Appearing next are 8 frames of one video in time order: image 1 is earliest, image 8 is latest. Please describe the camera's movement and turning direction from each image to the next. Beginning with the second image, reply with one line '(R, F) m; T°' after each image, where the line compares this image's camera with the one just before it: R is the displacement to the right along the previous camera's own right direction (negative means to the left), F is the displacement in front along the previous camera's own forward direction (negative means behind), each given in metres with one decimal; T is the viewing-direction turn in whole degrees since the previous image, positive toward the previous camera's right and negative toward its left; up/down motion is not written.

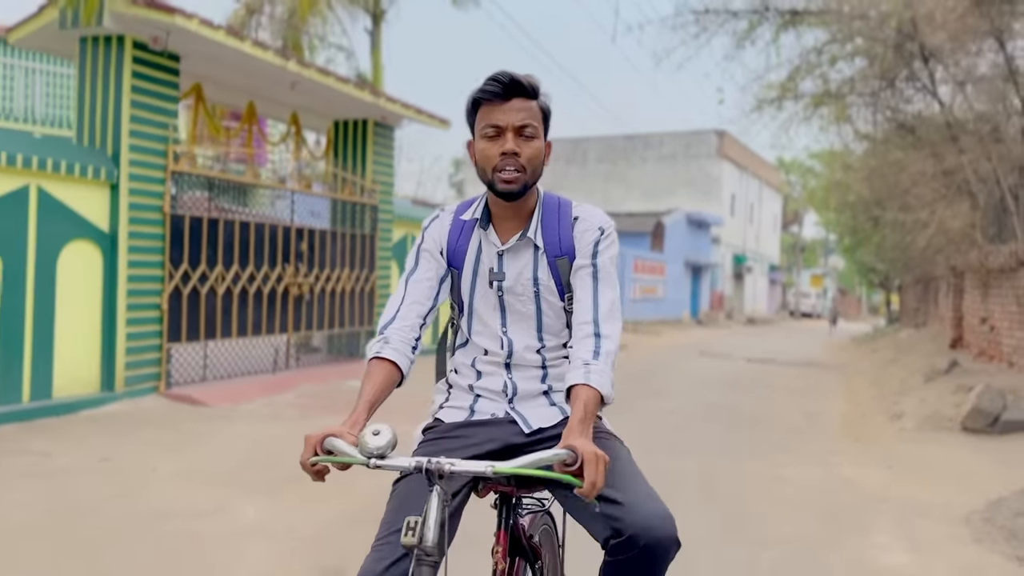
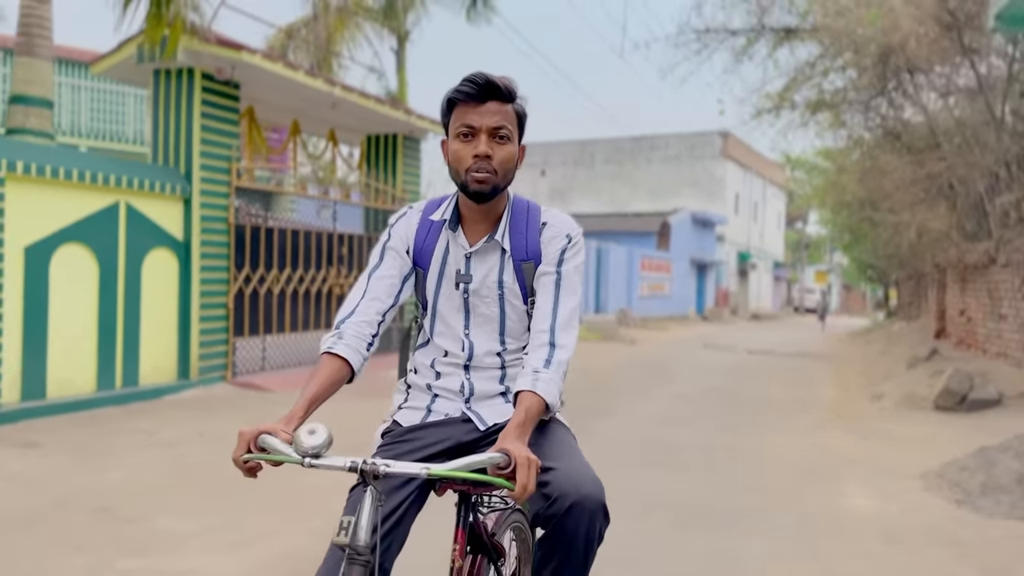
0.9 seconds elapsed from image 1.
(-0.2, -1.1) m; 0°
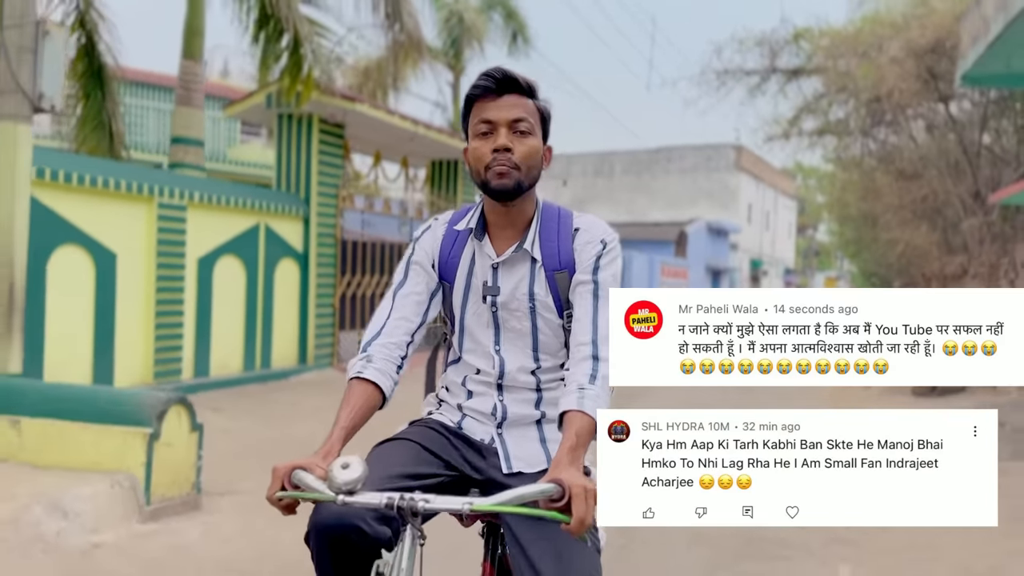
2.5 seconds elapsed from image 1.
(-0.6, -2.2) m; -1°
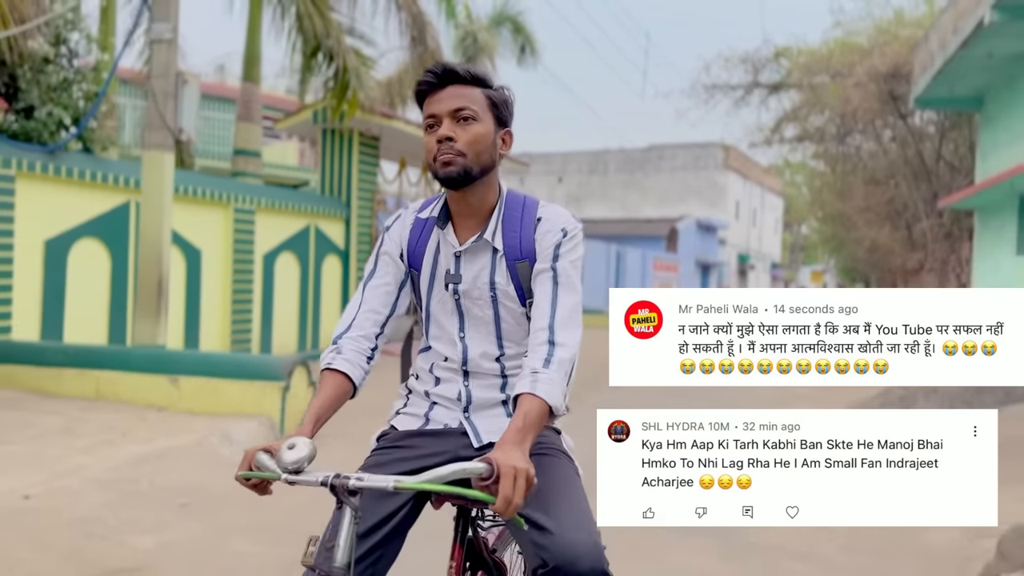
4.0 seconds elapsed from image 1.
(-0.4, -1.7) m; +1°
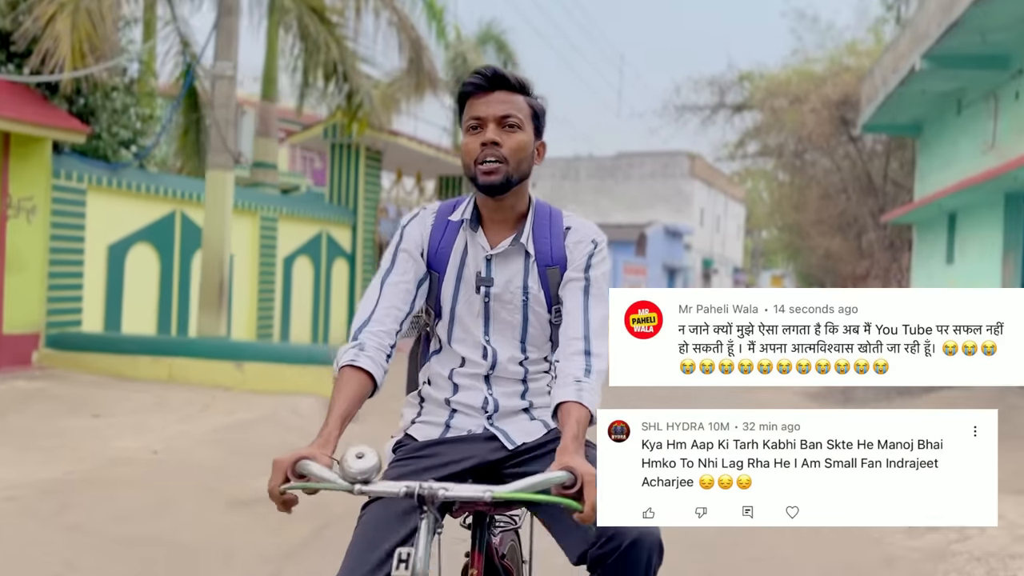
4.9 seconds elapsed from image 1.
(-0.5, -1.4) m; +2°
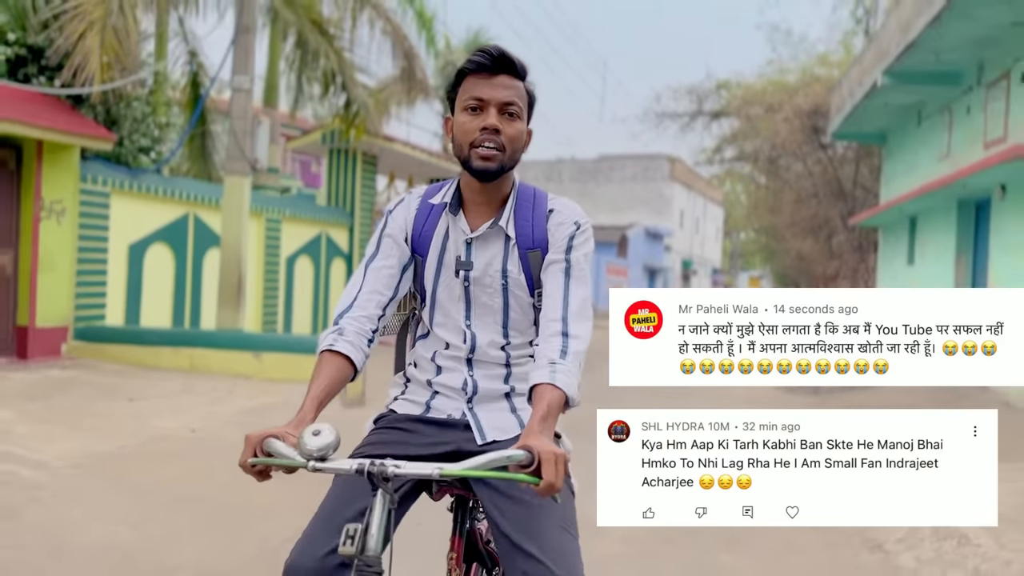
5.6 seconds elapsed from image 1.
(-0.2, -0.8) m; +1°
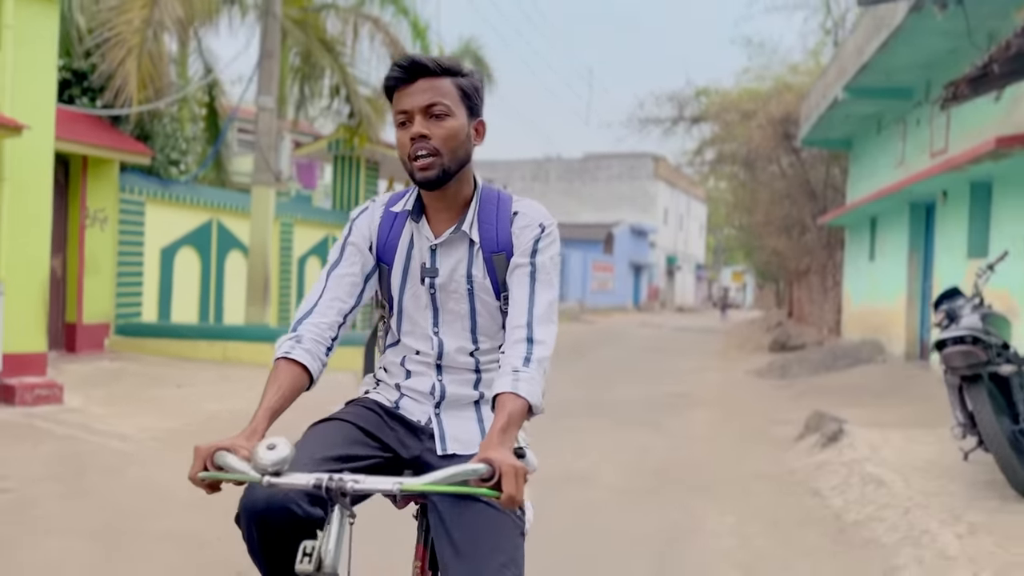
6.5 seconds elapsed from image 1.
(-0.2, -1.1) m; +1°
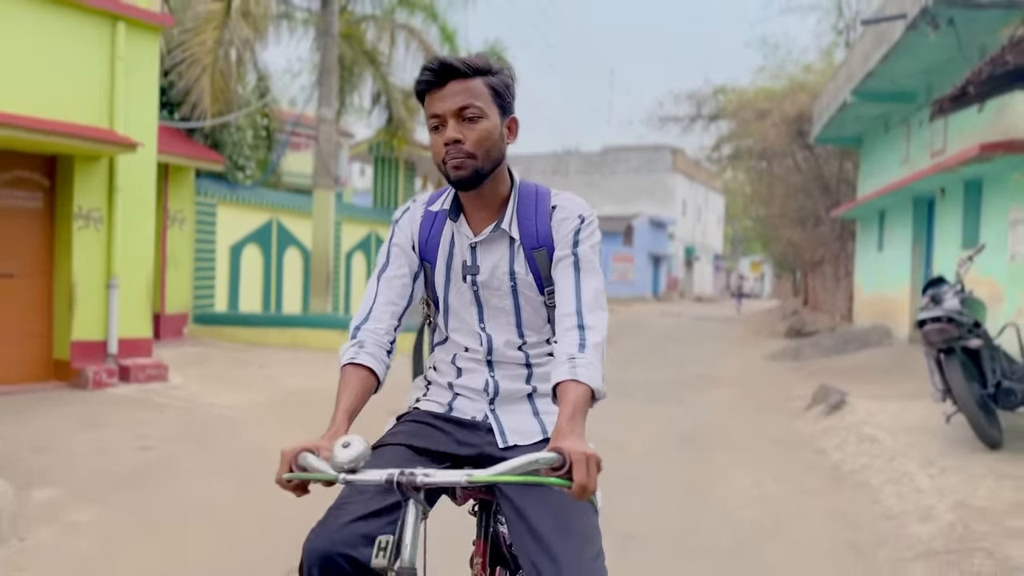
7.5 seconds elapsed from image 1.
(-0.3, -1.1) m; -1°
